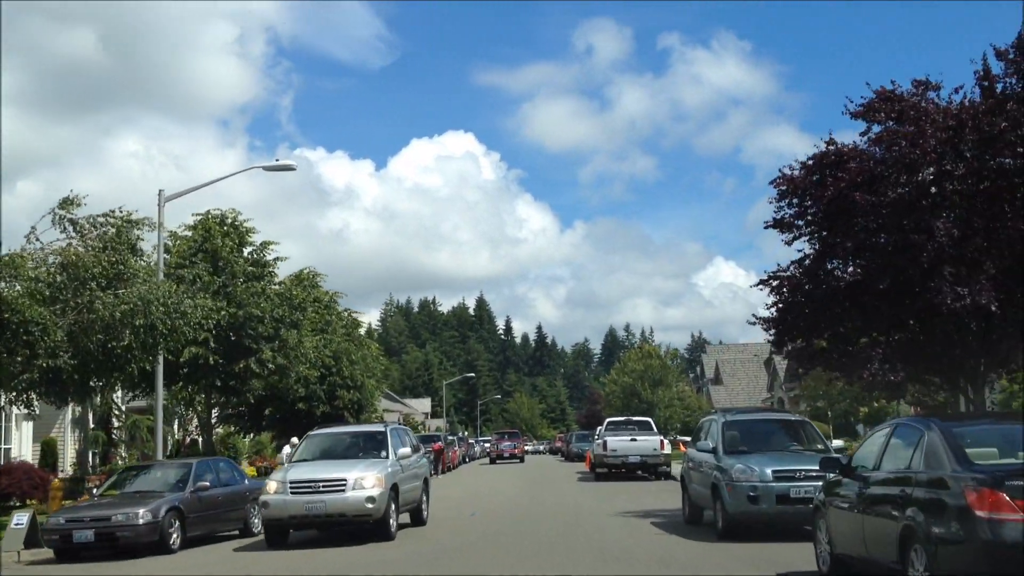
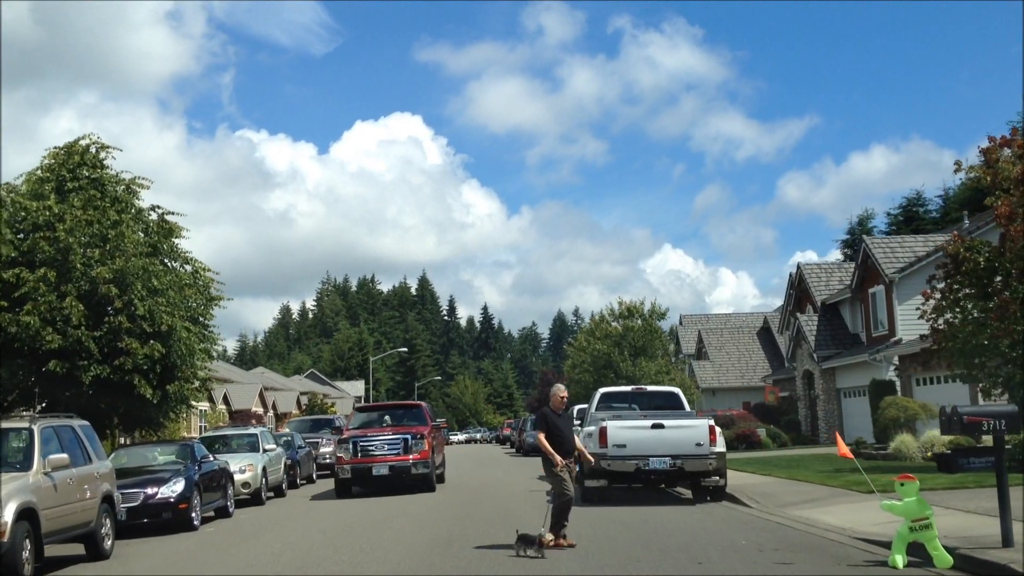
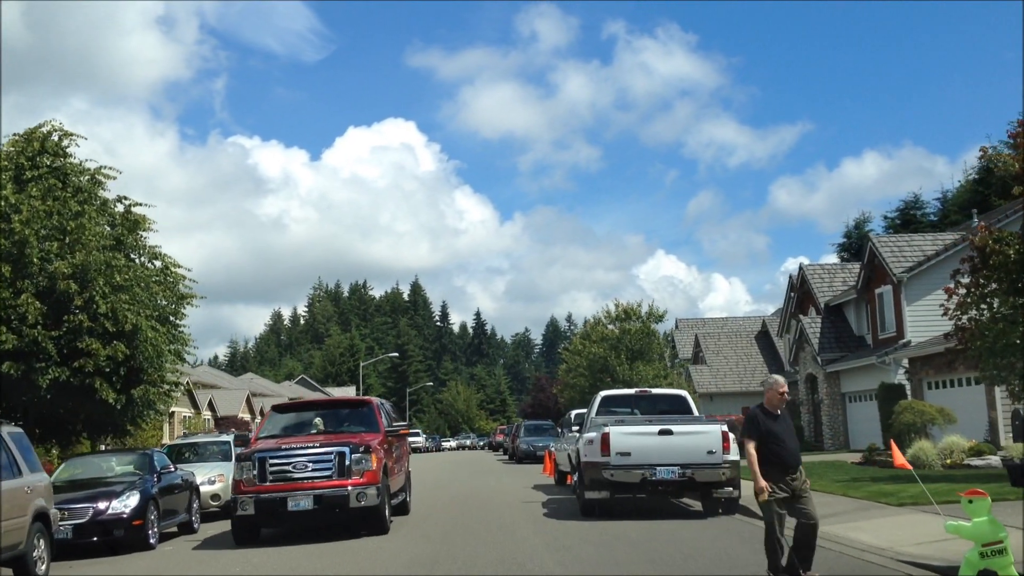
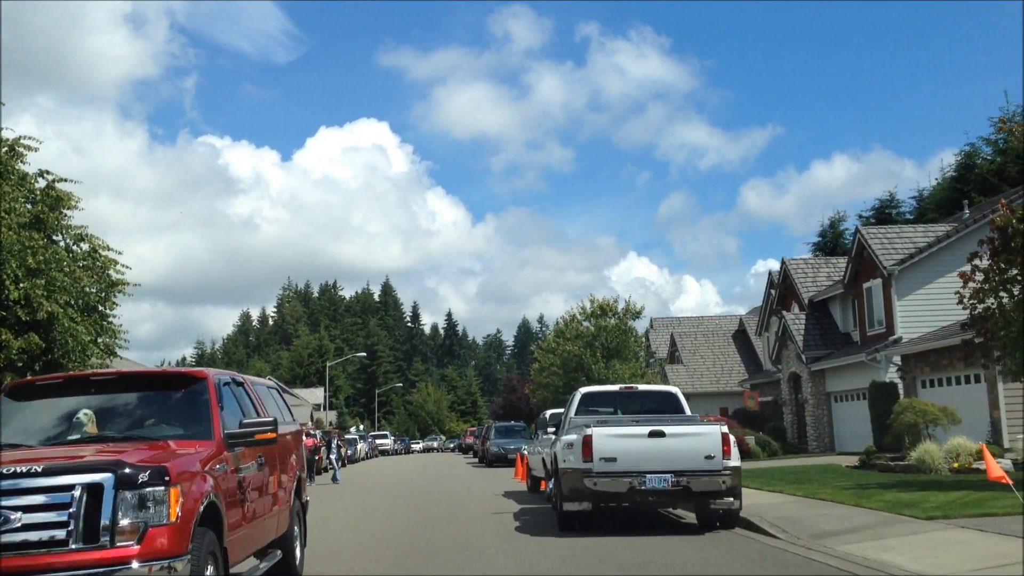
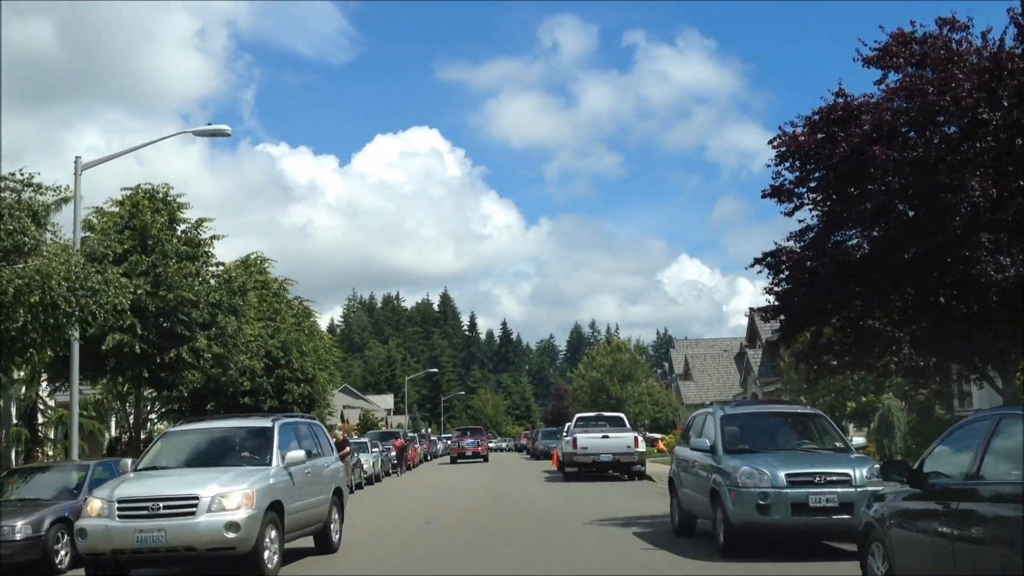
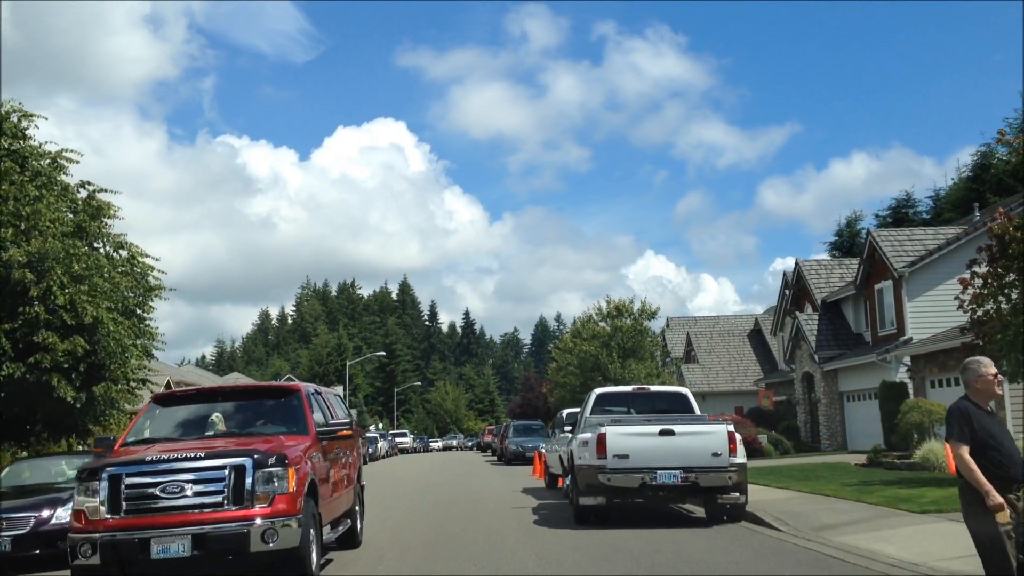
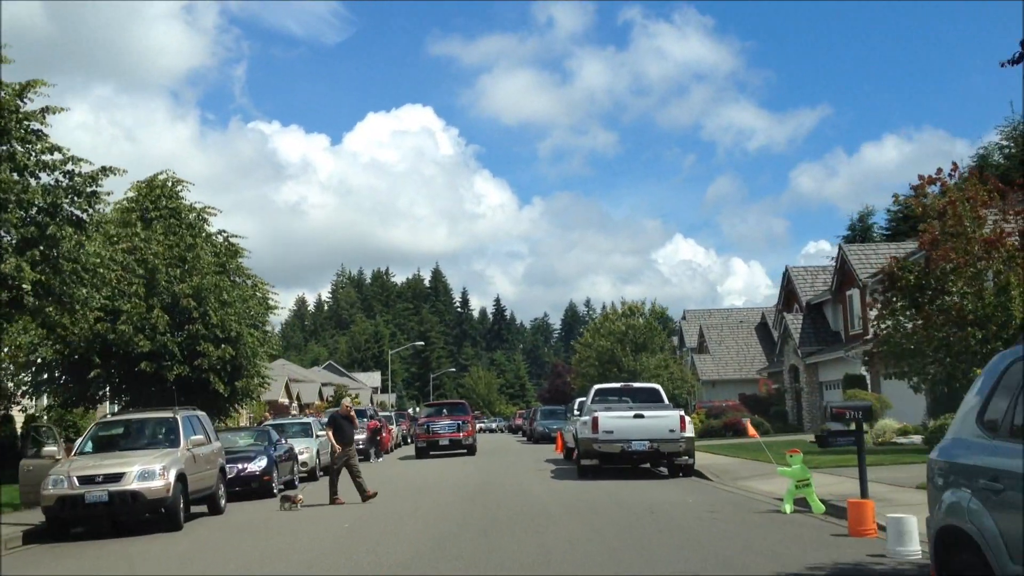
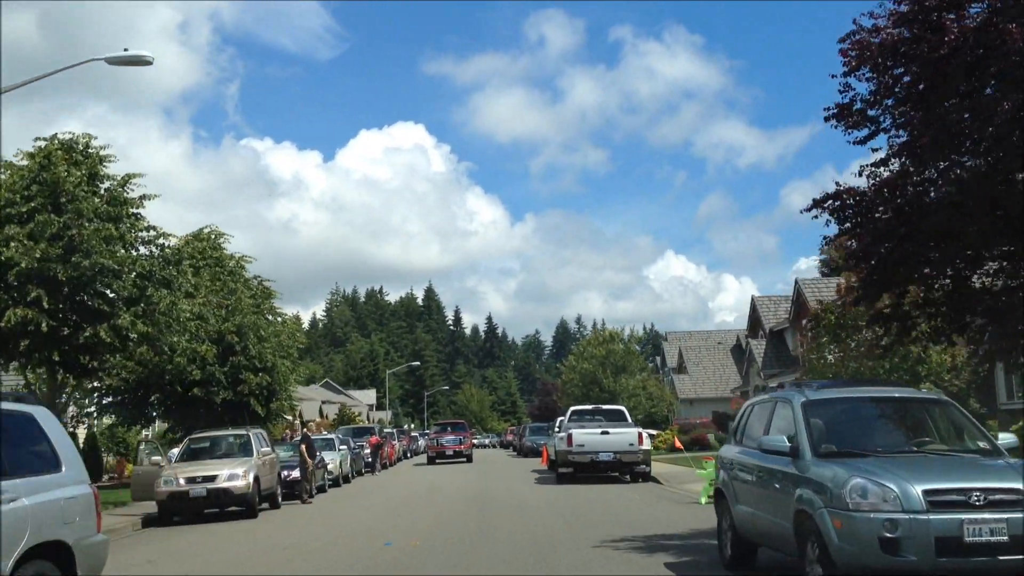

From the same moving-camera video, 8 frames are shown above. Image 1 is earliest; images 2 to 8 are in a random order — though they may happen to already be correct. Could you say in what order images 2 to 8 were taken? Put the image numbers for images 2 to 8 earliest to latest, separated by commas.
5, 8, 7, 2, 3, 6, 4
